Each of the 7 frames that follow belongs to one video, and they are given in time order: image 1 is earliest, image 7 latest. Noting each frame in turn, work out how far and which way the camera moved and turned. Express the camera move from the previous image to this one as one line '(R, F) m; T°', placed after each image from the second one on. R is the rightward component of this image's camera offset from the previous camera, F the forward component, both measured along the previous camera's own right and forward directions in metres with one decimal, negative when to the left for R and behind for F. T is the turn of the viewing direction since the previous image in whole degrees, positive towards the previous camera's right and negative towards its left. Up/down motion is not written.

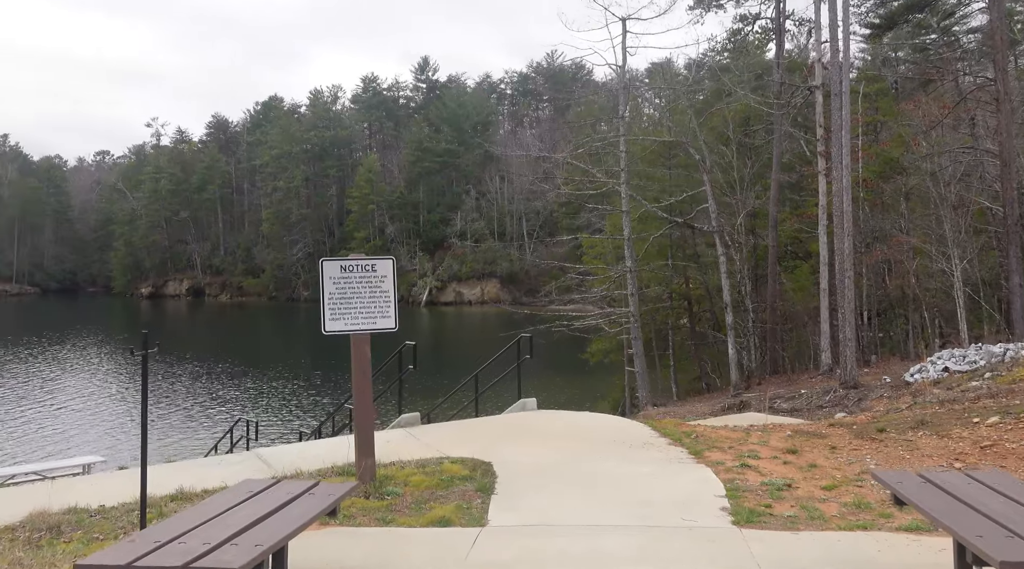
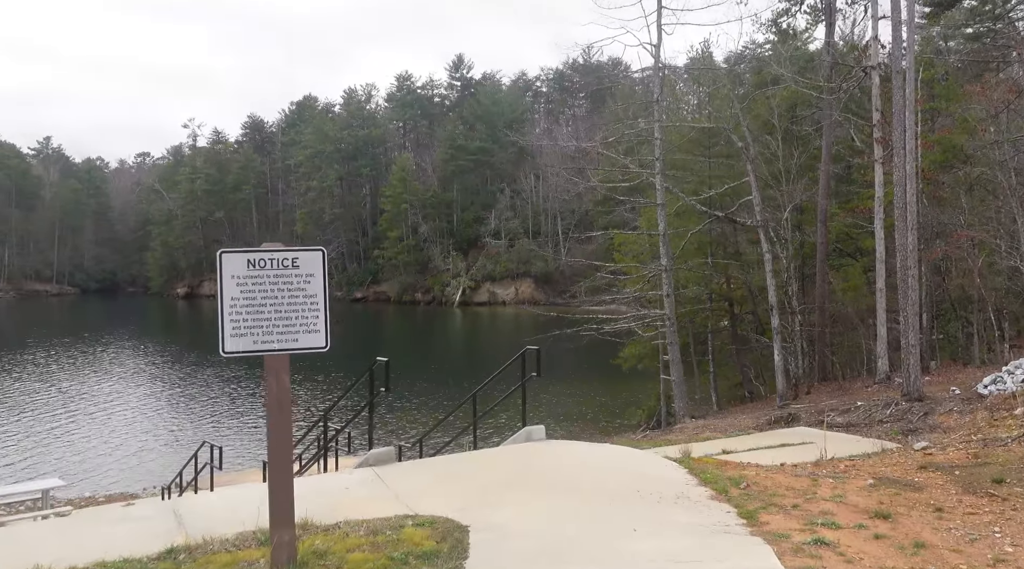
(+0.2, +1.5) m; -2°
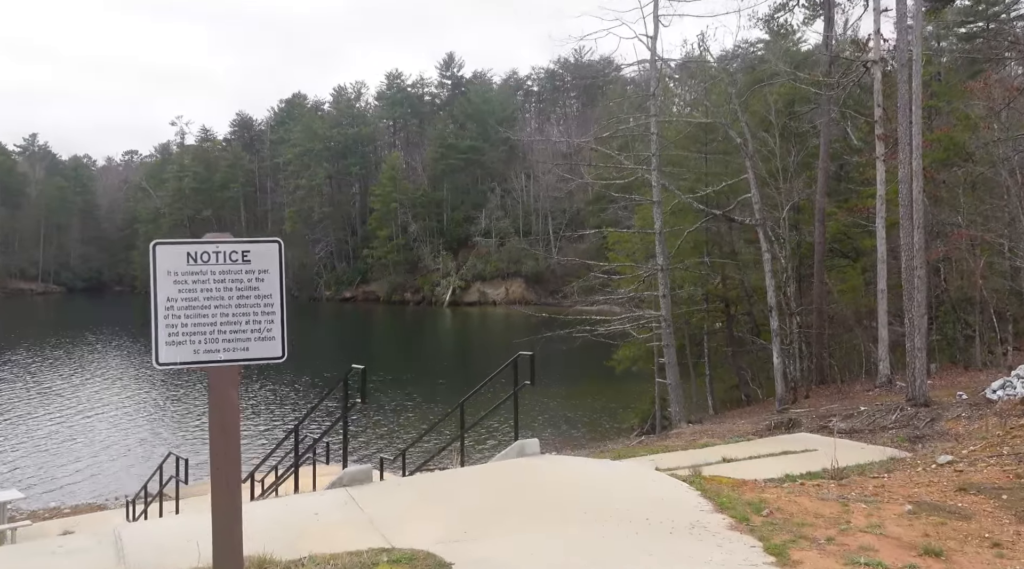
(0.0, +0.6) m; +1°
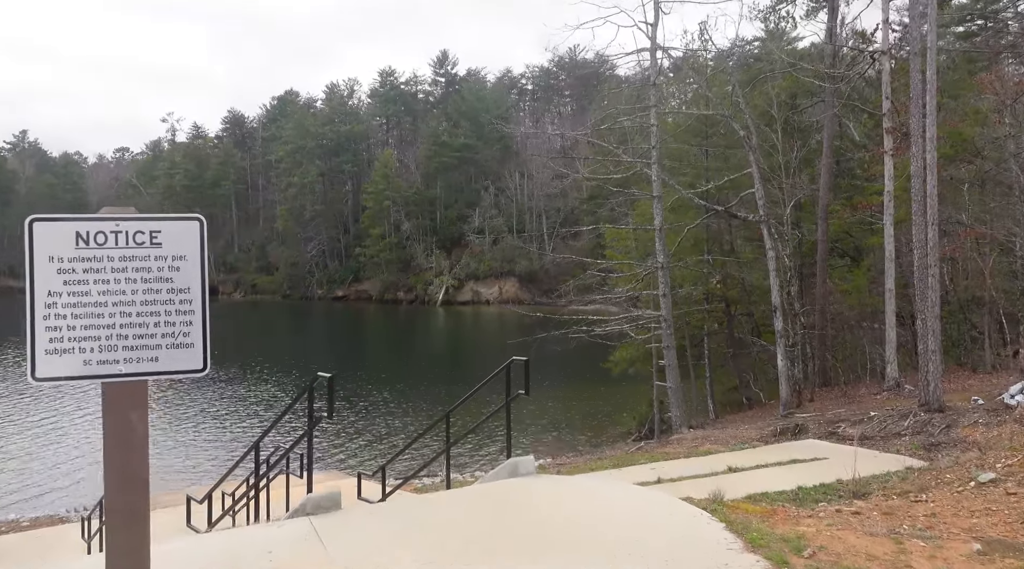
(0.0, +0.7) m; 0°
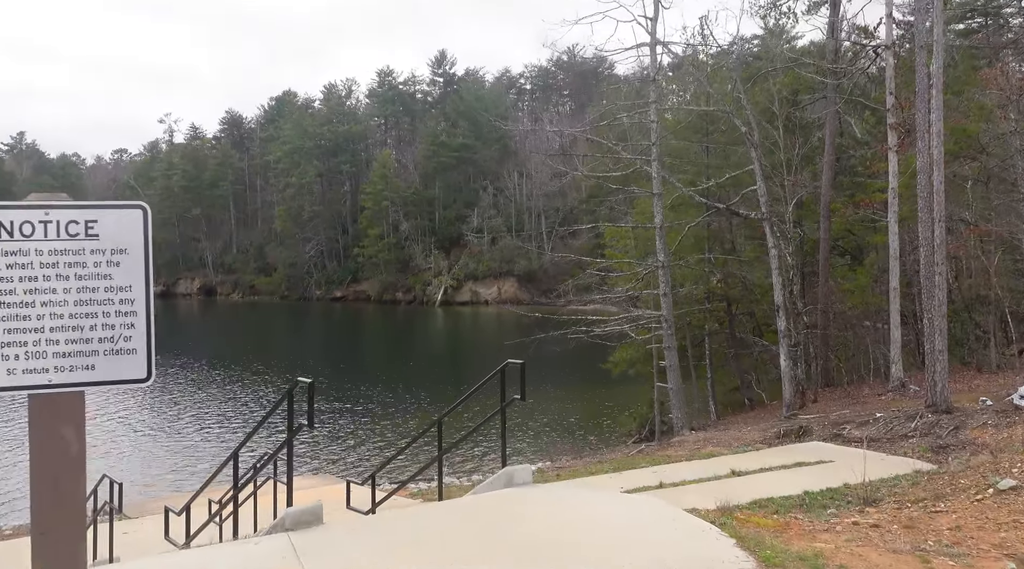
(0.0, +0.3) m; 0°
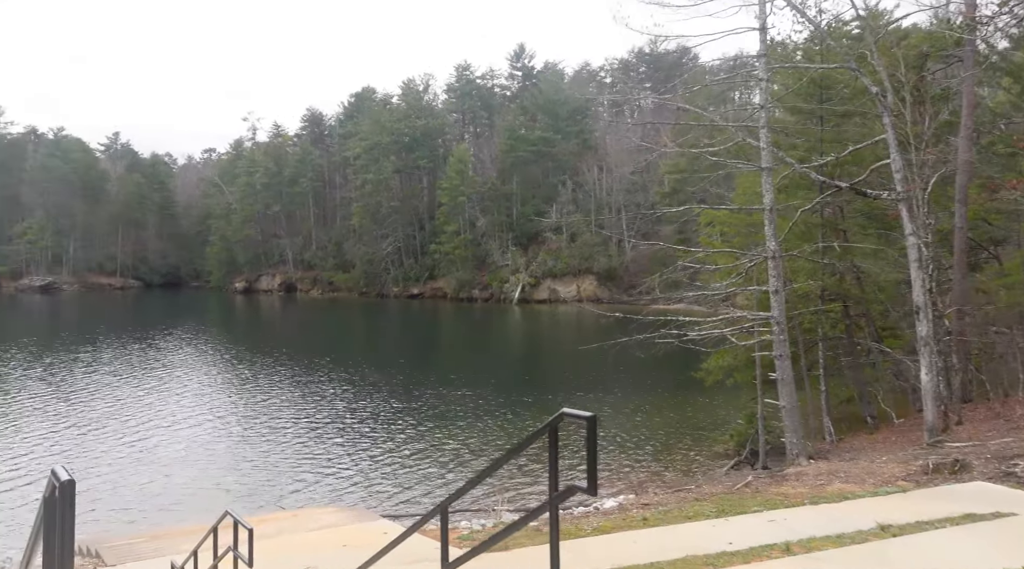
(0.0, +2.5) m; -5°
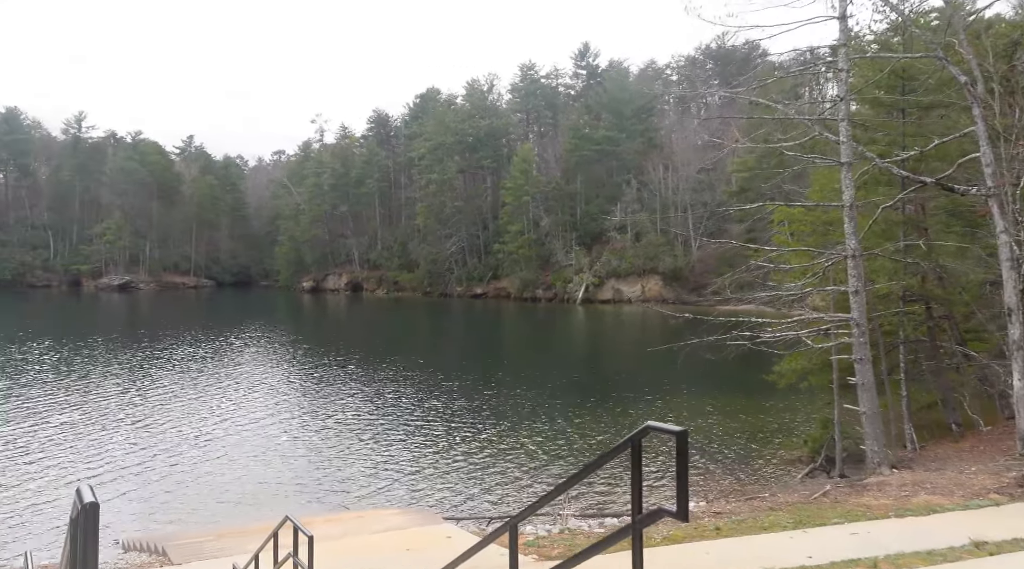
(0.0, +0.3) m; -4°
